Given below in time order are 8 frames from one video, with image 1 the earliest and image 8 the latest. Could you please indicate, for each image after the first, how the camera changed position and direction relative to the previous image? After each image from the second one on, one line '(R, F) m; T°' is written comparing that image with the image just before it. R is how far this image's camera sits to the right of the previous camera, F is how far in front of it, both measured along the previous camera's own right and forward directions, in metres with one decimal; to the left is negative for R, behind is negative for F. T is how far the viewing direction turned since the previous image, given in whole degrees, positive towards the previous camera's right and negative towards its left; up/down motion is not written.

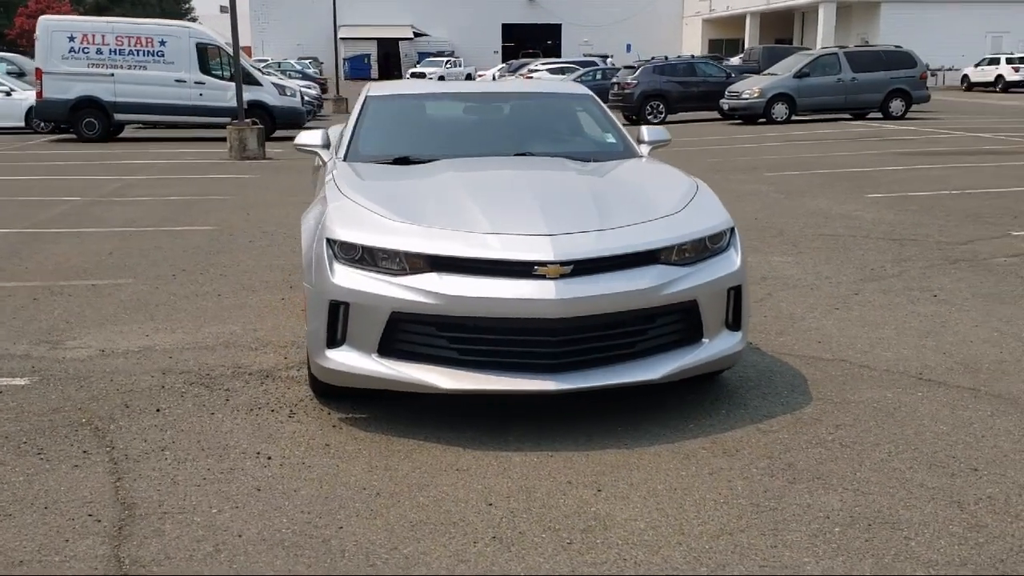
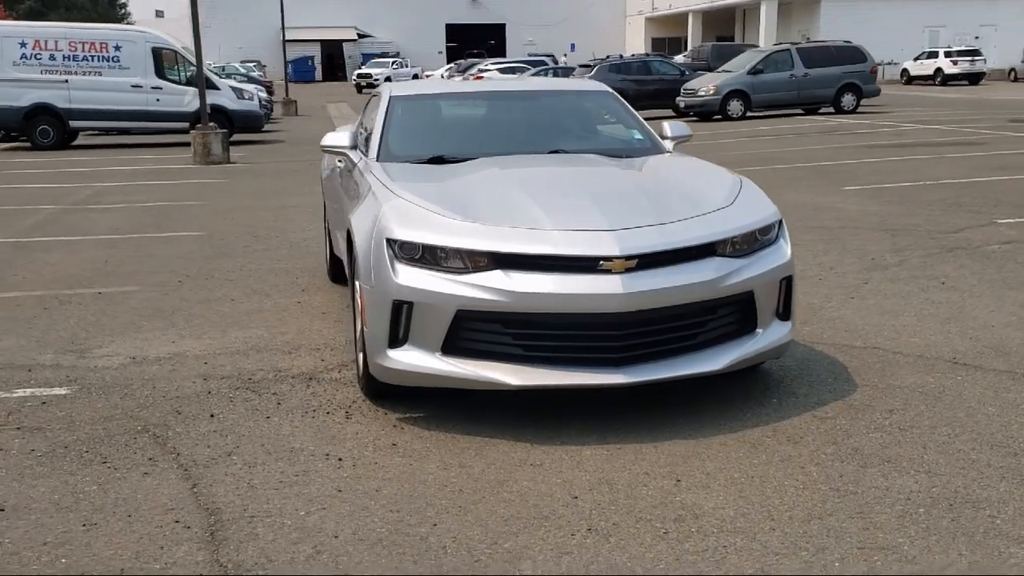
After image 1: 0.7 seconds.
(-0.5, 0.0) m; +3°
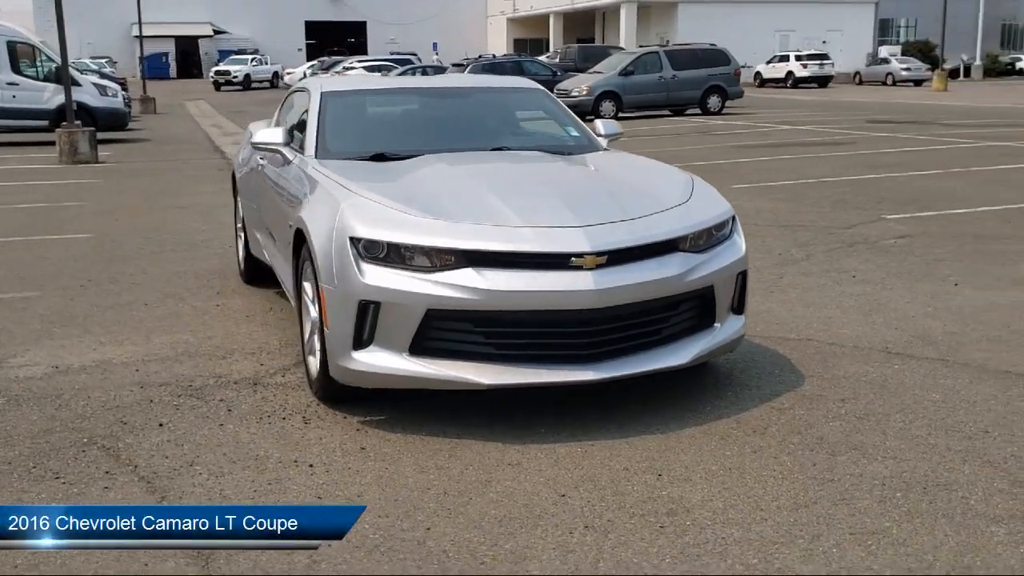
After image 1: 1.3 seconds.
(-0.4, +0.1) m; +7°
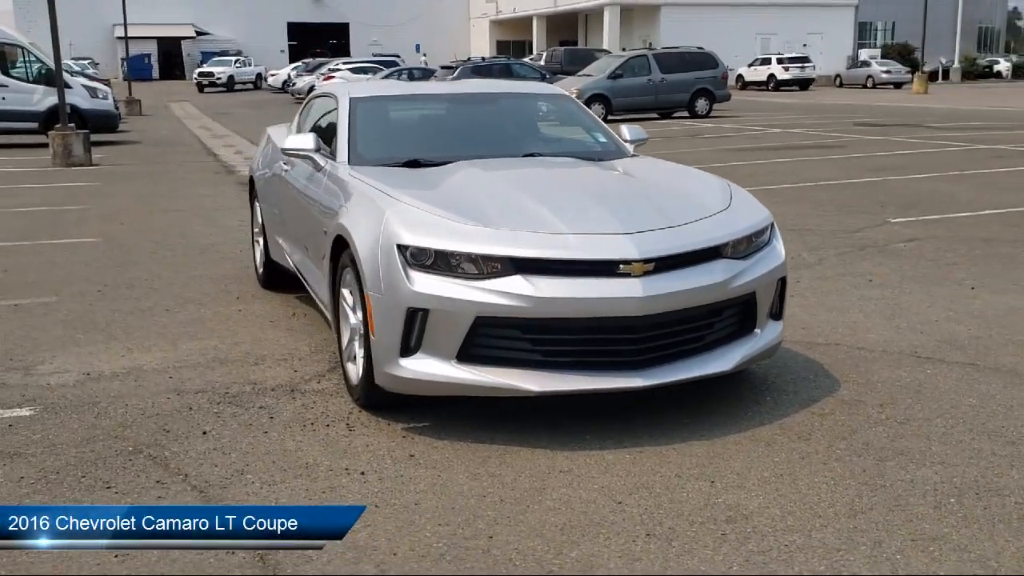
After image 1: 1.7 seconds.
(-0.3, 0.0) m; +1°
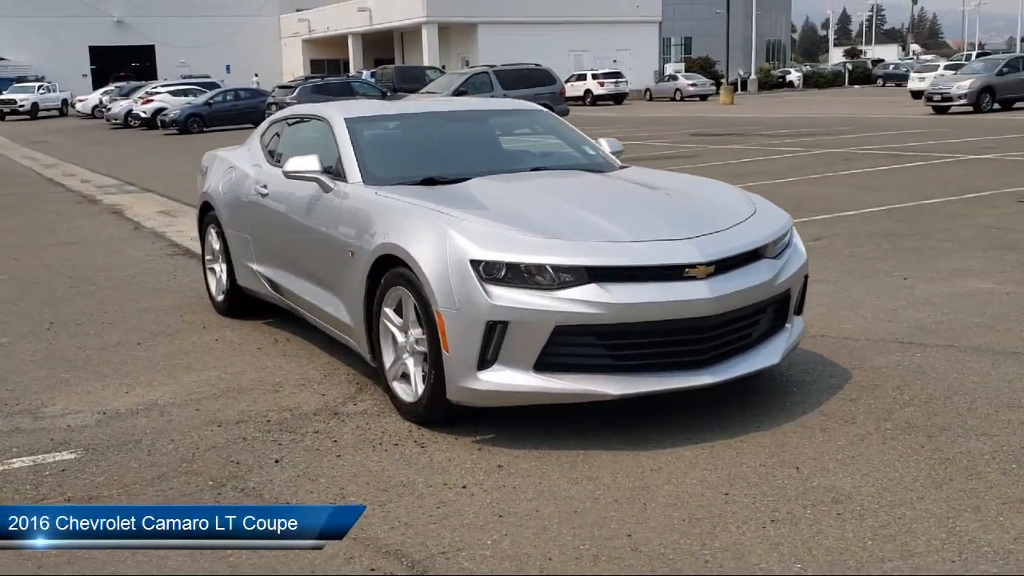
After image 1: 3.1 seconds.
(-1.1, 0.0) m; +10°
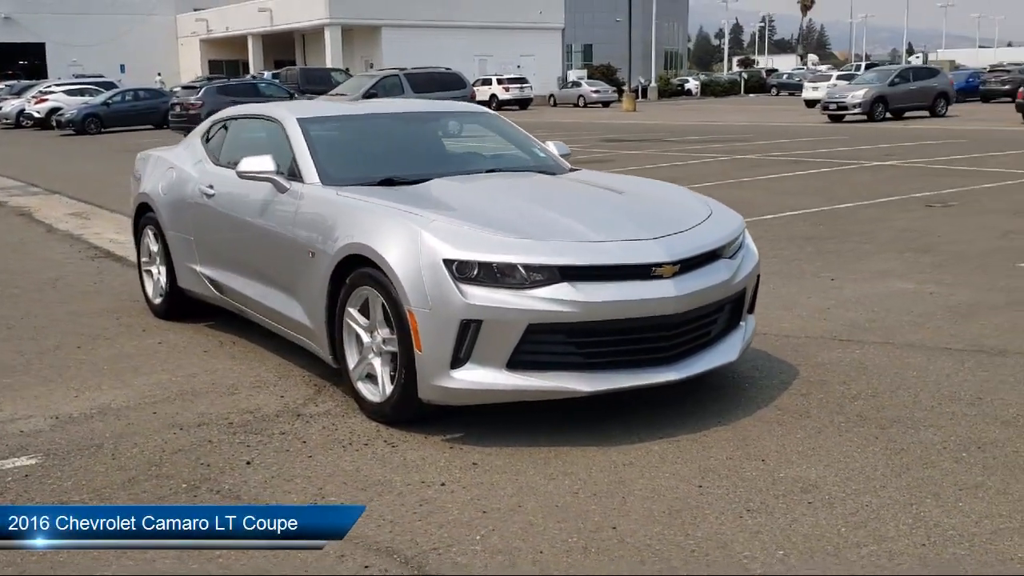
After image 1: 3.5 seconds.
(-0.3, 0.0) m; +5°
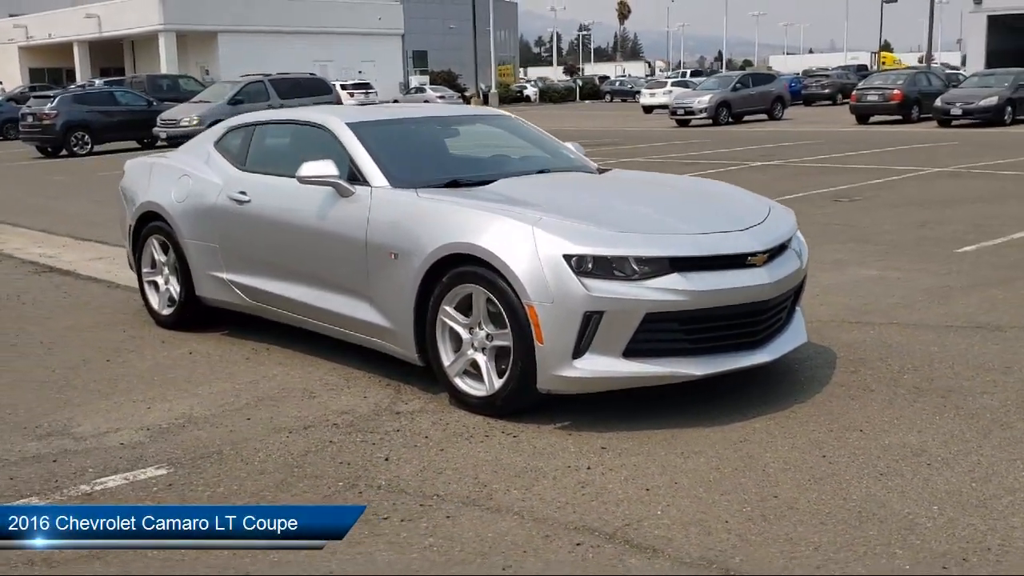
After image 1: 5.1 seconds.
(-1.2, -0.1) m; +9°
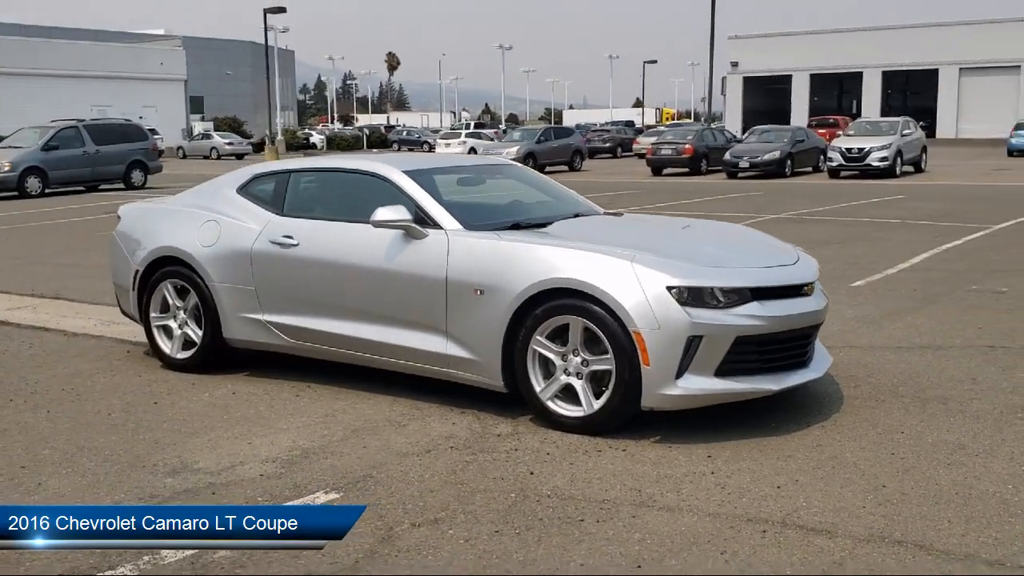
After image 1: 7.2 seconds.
(-1.7, -0.4) m; +12°
